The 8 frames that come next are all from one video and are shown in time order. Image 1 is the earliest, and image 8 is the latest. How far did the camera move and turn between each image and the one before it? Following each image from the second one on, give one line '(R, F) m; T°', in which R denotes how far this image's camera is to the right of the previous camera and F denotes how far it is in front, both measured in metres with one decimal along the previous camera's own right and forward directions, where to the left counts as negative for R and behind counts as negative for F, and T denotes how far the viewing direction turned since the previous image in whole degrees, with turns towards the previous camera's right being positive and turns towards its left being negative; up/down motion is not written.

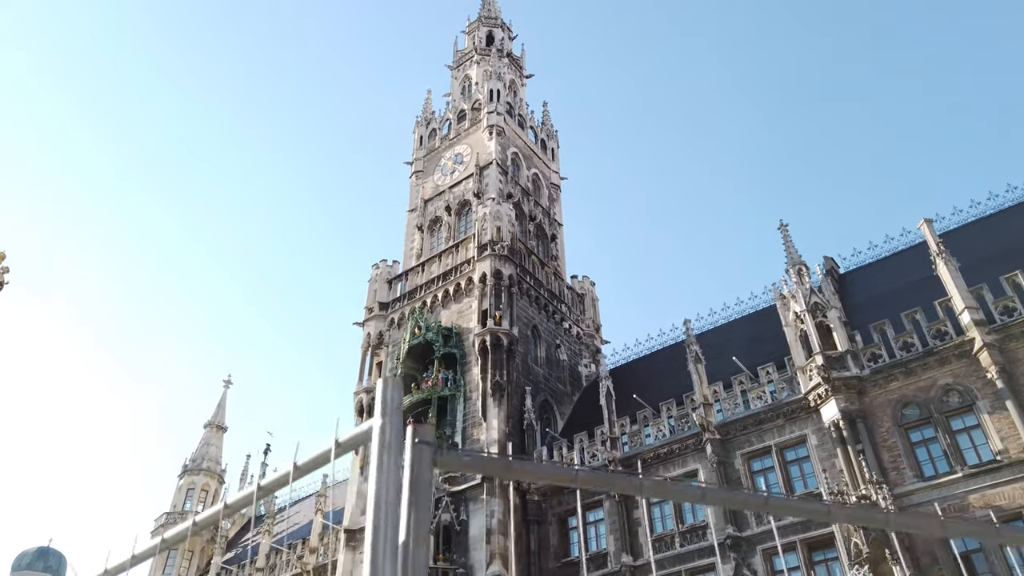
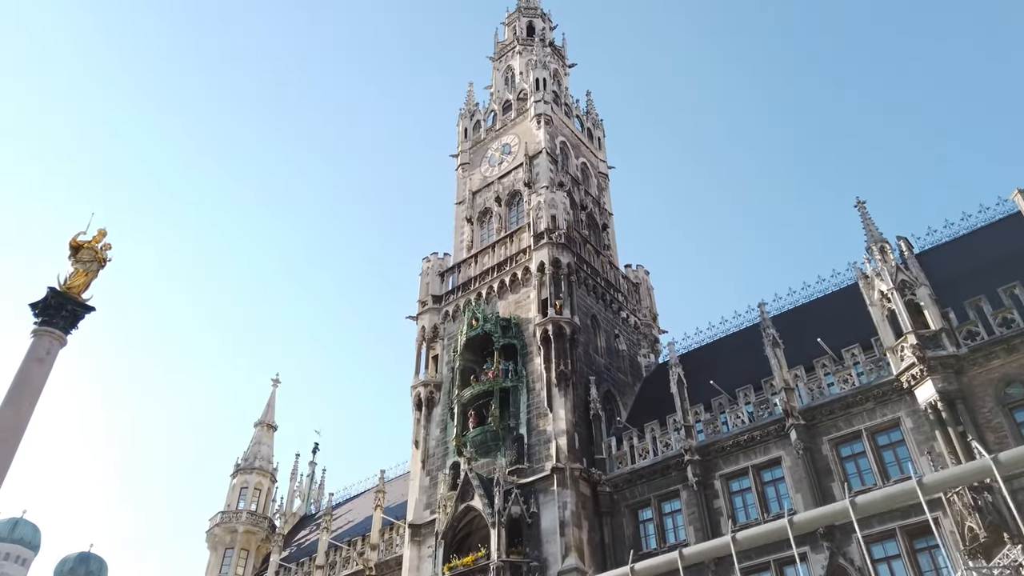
(-1.6, +0.7) m; -2°
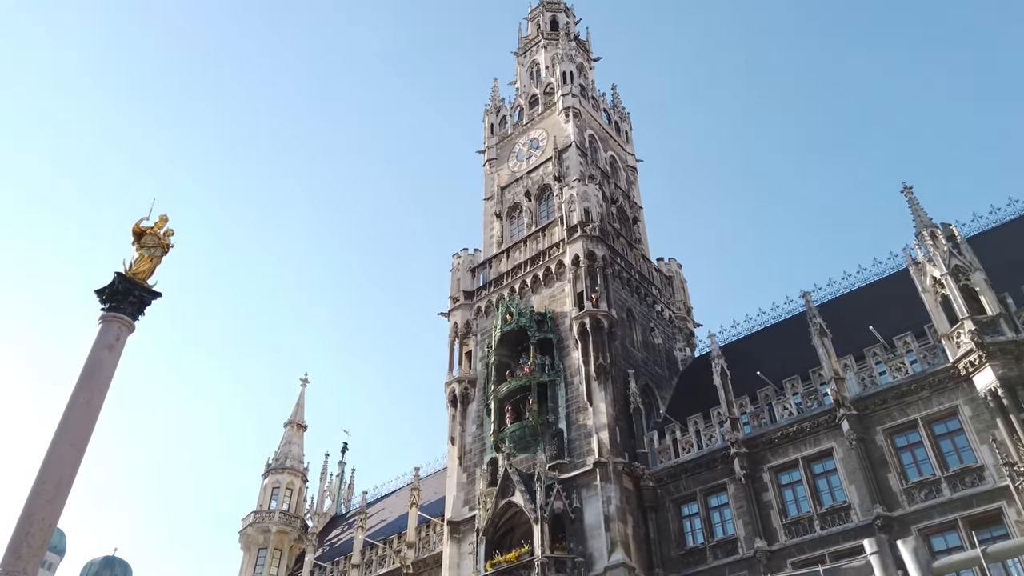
(-0.9, +0.4) m; -1°
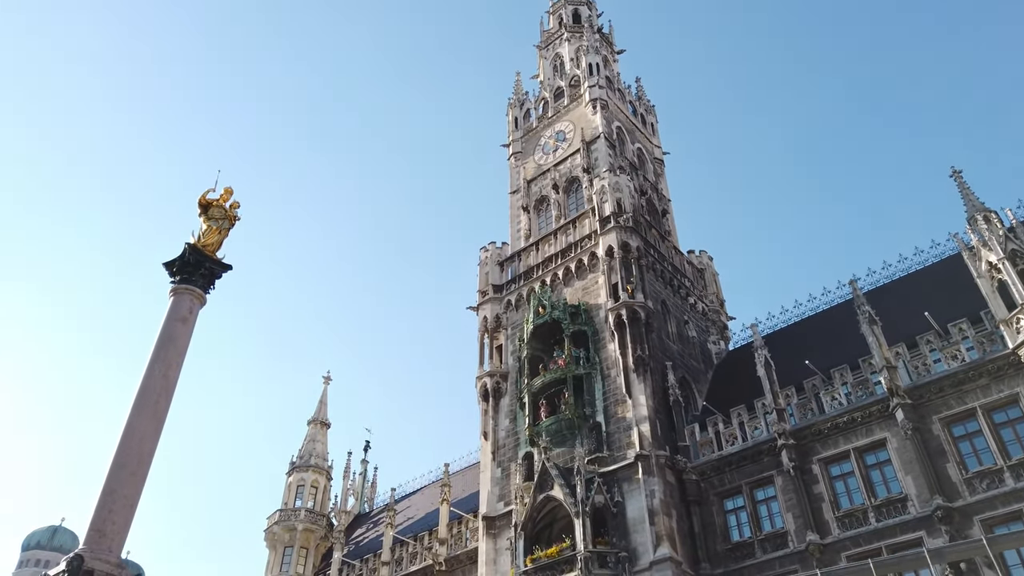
(-1.1, +0.5) m; -1°
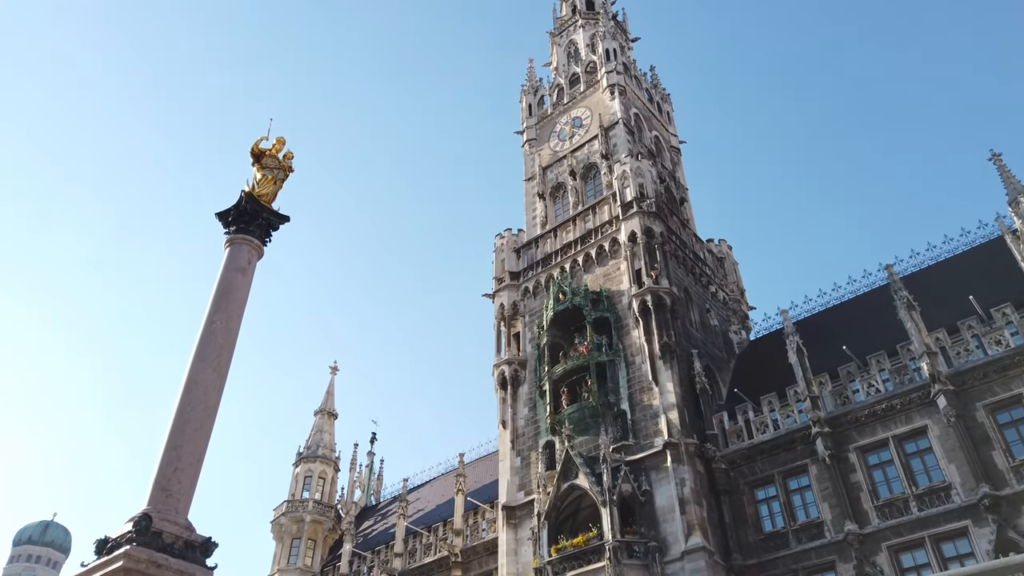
(-1.2, +0.8) m; 0°
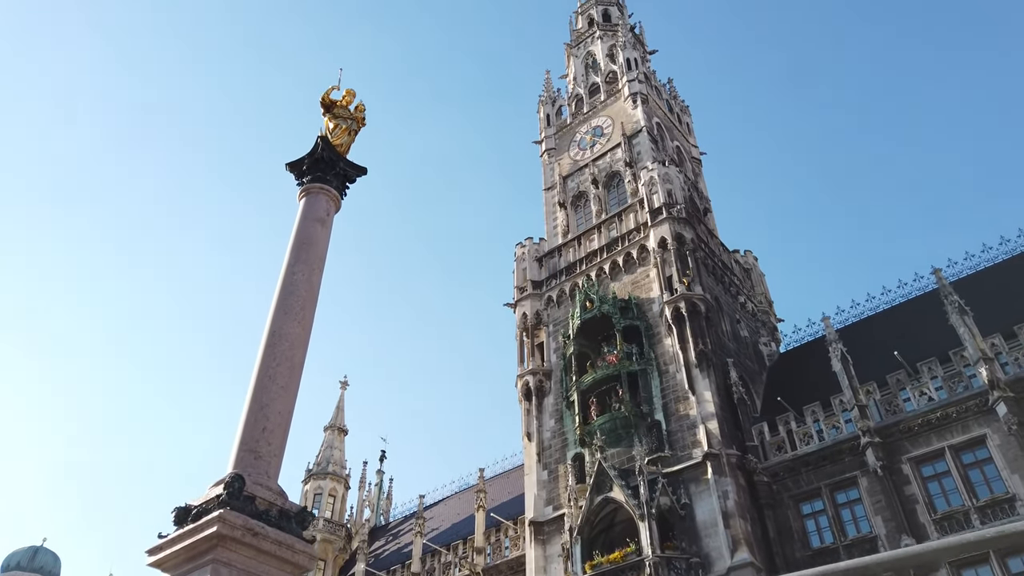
(-1.3, +1.0) m; 0°
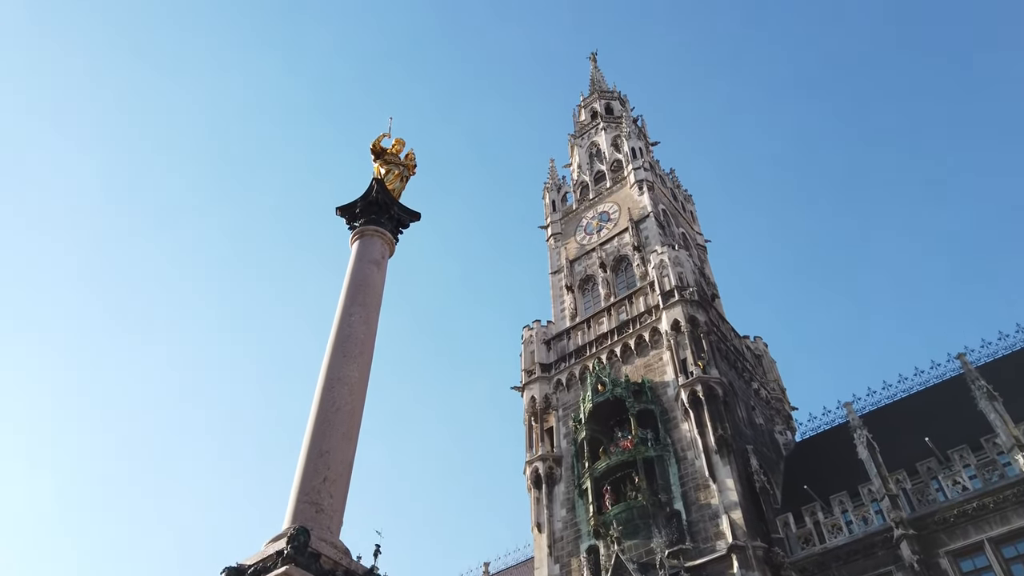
(-0.8, +0.5) m; +1°
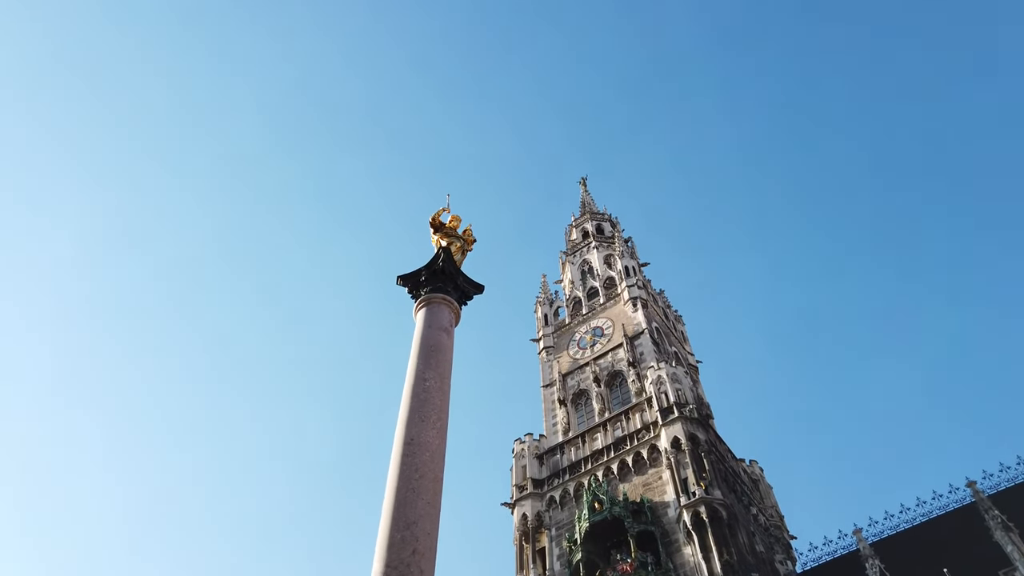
(-1.1, +0.3) m; +2°
